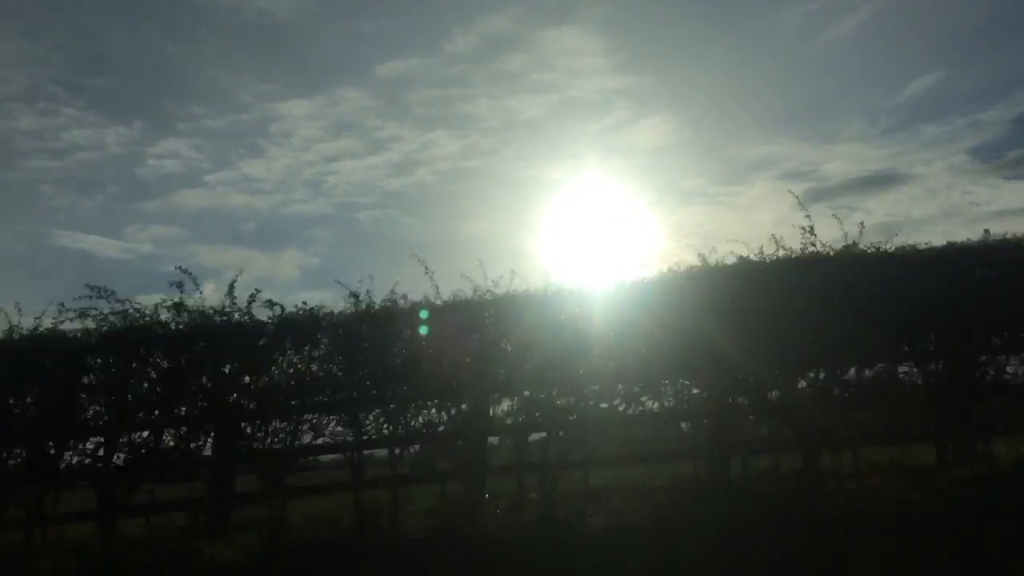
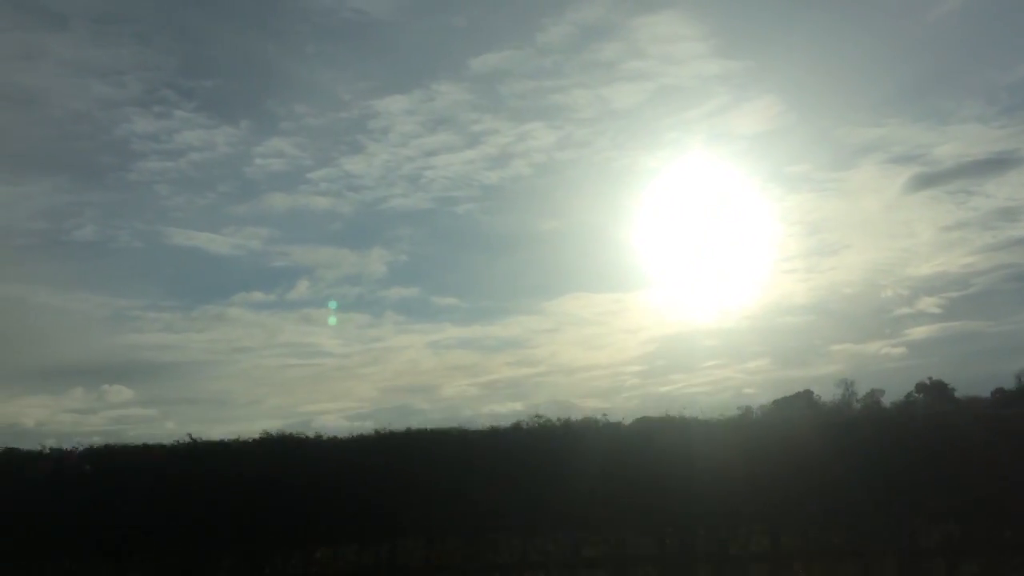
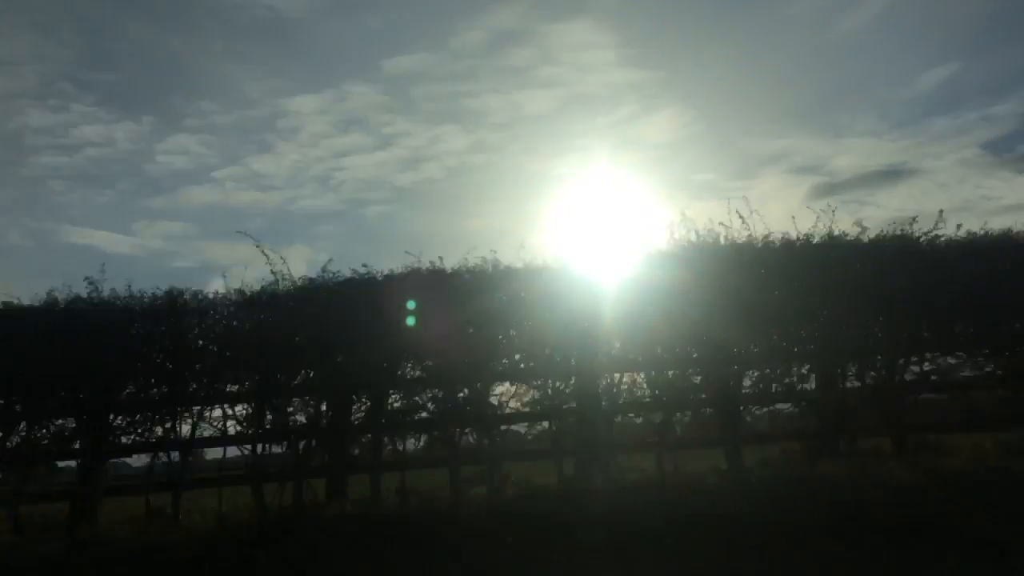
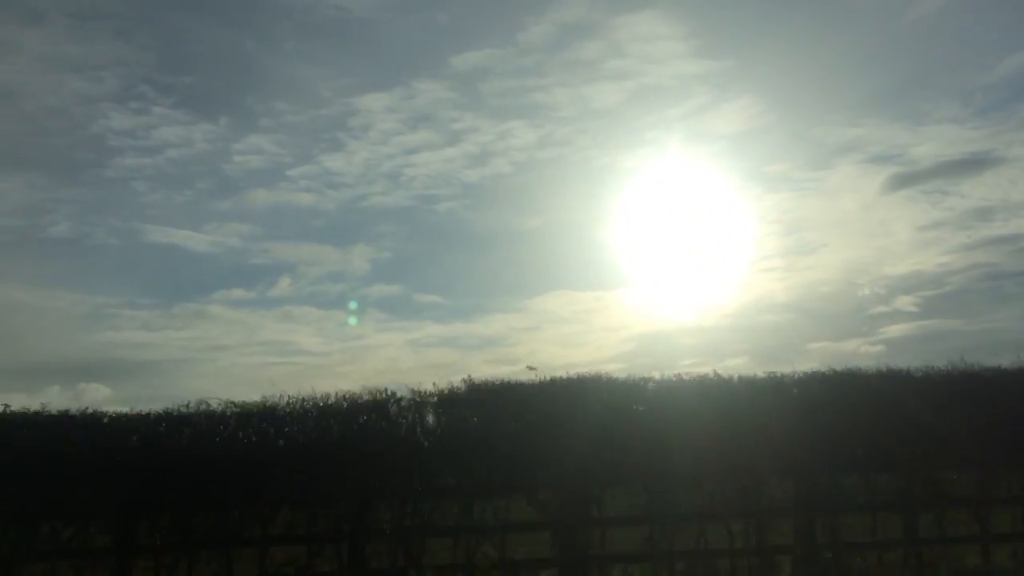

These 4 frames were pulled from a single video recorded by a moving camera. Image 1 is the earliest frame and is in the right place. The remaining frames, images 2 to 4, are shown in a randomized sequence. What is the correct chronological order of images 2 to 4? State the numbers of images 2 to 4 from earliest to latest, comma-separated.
3, 4, 2
